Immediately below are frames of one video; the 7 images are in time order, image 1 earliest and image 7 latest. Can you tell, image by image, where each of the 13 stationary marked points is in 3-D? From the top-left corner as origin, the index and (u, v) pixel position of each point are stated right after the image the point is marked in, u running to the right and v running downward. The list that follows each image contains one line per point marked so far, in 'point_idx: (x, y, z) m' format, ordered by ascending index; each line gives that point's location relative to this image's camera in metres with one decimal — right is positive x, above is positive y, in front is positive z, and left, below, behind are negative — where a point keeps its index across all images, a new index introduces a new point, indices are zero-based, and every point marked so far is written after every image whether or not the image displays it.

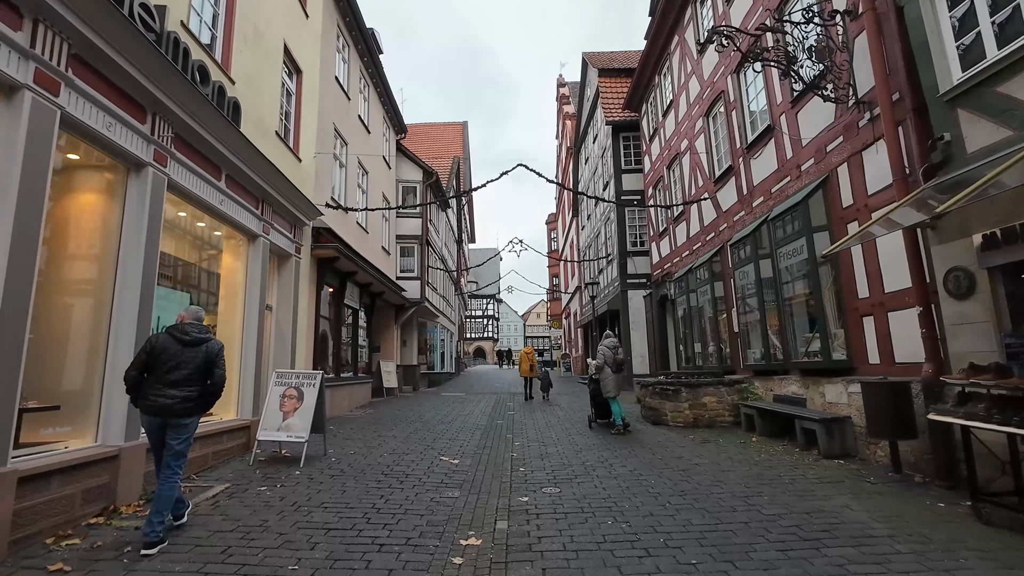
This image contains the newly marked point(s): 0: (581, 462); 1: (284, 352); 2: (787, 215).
0: (+1.0, -2.4, +6.7) m
1: (-4.2, -1.2, +8.9) m
2: (+4.5, +1.2, +7.9) m
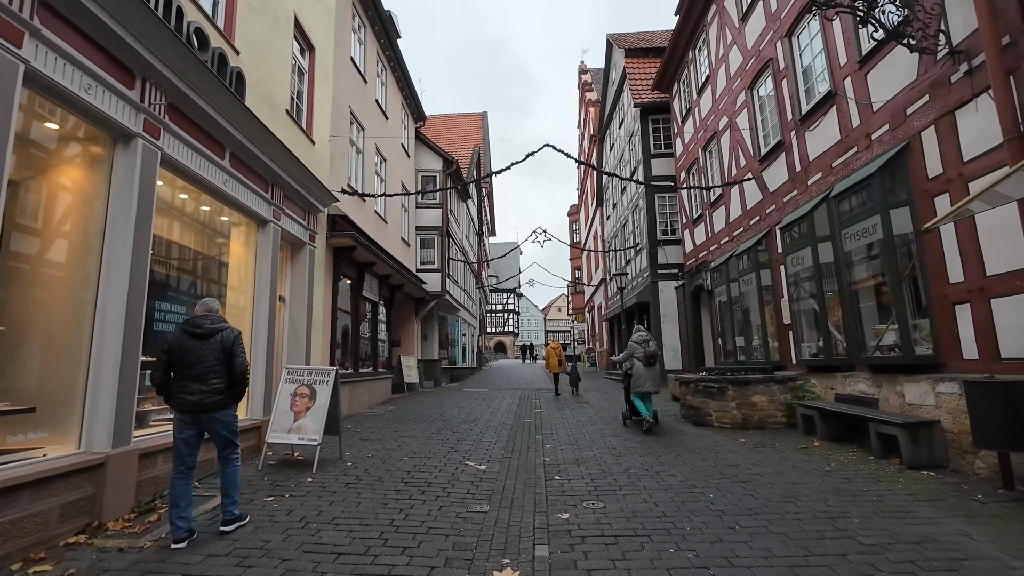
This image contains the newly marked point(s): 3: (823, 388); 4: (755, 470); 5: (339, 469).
0: (+1.4, -2.2, +6.0) m
1: (-3.7, -1.0, +8.4) m
2: (+4.9, +1.4, +7.0) m
3: (+5.1, -1.6, +7.8) m
4: (+2.9, -2.1, +5.7) m
5: (-2.1, -2.2, +5.9) m
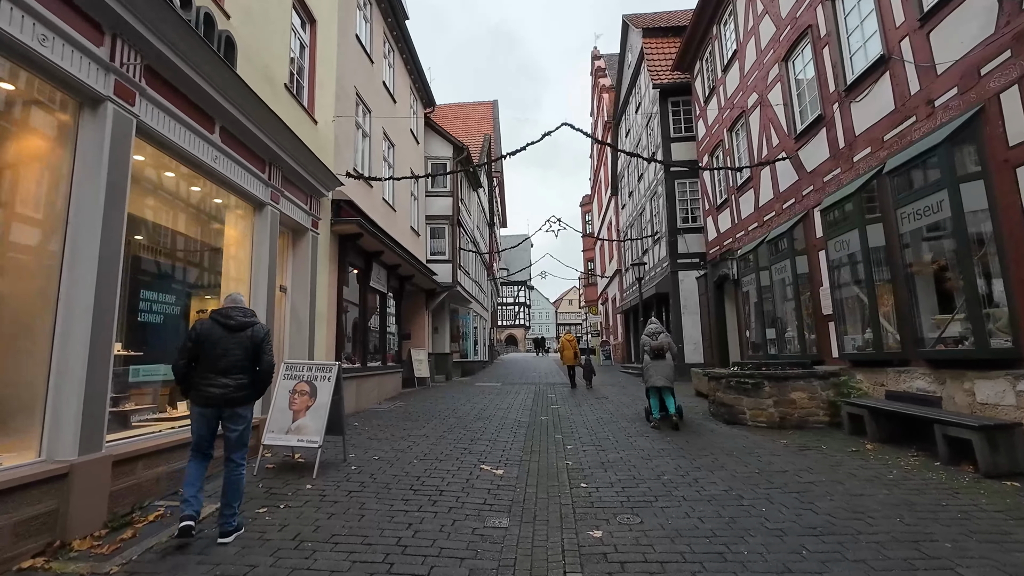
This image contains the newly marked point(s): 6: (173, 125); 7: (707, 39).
0: (+1.6, -2.1, +5.4) m
1: (-3.4, -0.8, +7.9) m
2: (+5.2, +1.6, +6.2) m
3: (+5.3, -1.4, +7.1) m
4: (+3.1, -2.0, +5.0) m
5: (-1.9, -2.1, +5.4) m
6: (-3.4, +1.6, +4.9) m
7: (+5.7, +7.2, +14.0) m
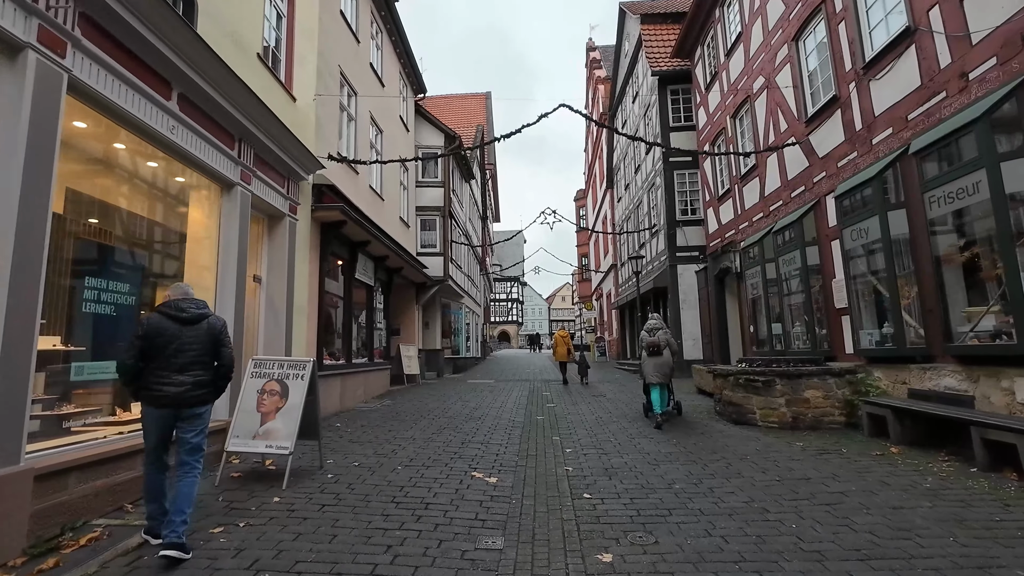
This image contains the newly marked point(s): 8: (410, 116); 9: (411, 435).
0: (+1.5, -2.0, +4.9) m
1: (-3.5, -0.7, +7.2) m
2: (+5.1, +1.7, +5.7) m
3: (+5.2, -1.3, +6.7) m
4: (+3.0, -1.9, +4.5) m
5: (-2.0, -1.9, +4.8) m
6: (-3.5, +1.8, +4.2) m
7: (+5.5, +7.4, +13.5) m
8: (-3.4, +5.8, +16.3) m
9: (-1.5, -2.2, +7.2) m
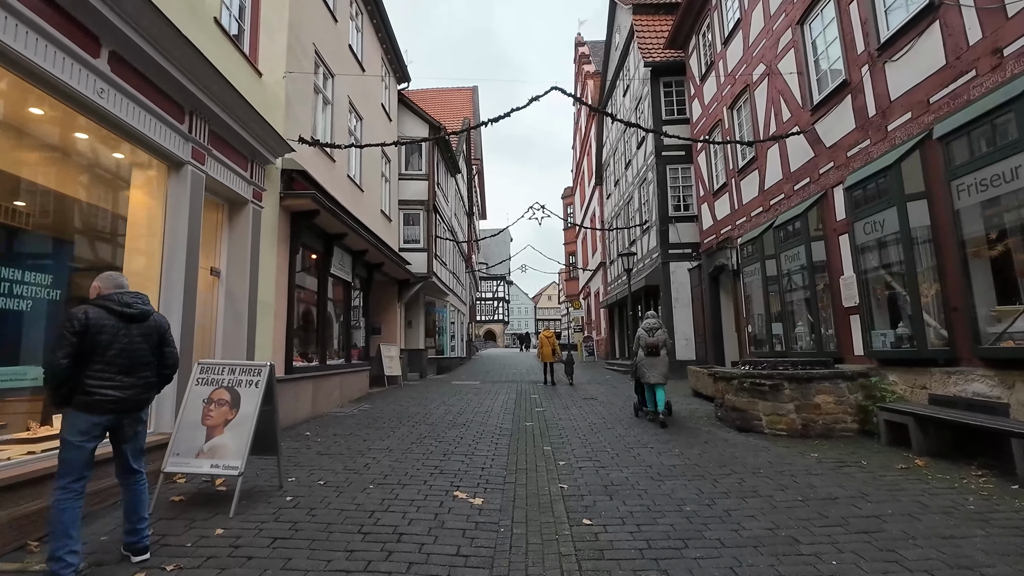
0: (+1.4, -1.9, +4.3) m
1: (-3.7, -0.6, +6.5) m
2: (+5.0, +1.7, +5.2) m
3: (+5.1, -1.3, +6.2) m
4: (+2.9, -1.8, +4.0) m
5: (-2.1, -1.9, +4.1) m
6: (-3.5, +1.8, +3.5) m
7: (+5.2, +7.5, +13.0) m
8: (-3.8, +5.9, +15.6) m
9: (-1.7, -2.1, +6.5) m
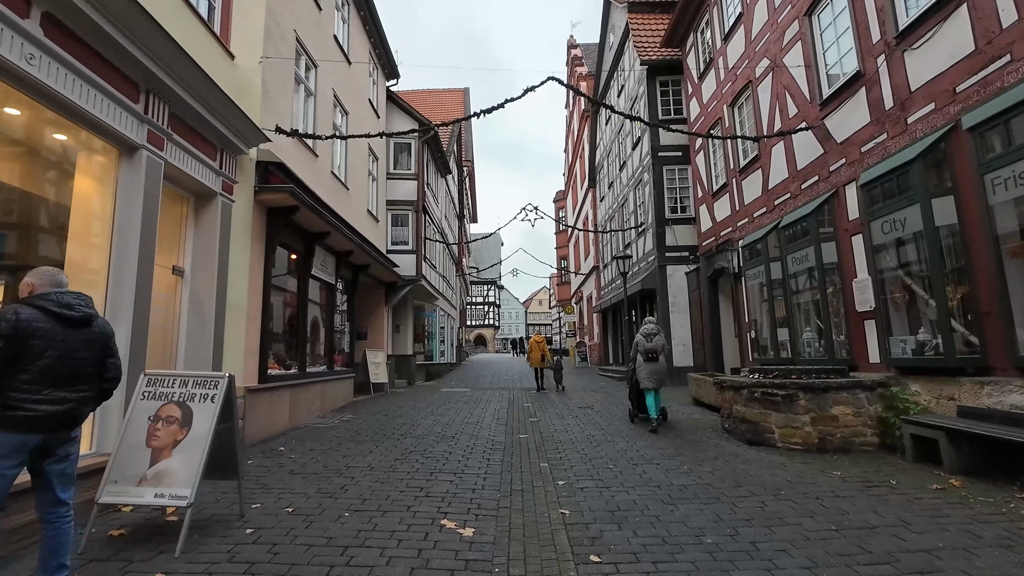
0: (+1.4, -1.9, +3.8) m
1: (-3.7, -0.6, +5.9) m
2: (+4.9, +1.7, +4.8) m
3: (+5.0, -1.3, +5.7) m
4: (+2.9, -1.8, +3.5) m
5: (-2.1, -1.9, +3.5) m
6: (-3.5, +1.9, +2.9) m
7: (+5.0, +7.4, +12.7) m
8: (-4.1, +5.8, +15.0) m
9: (-1.8, -2.1, +5.9) m
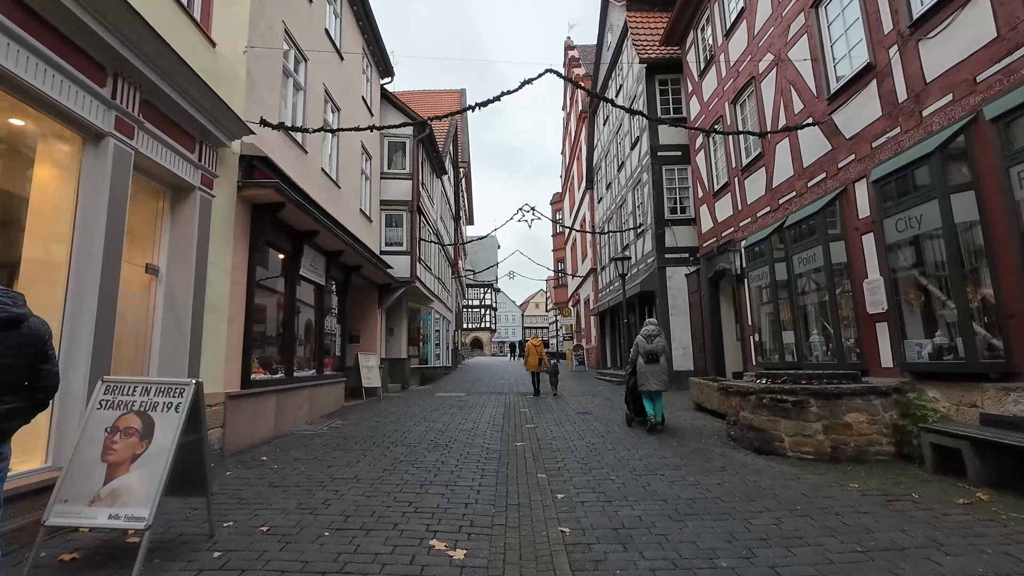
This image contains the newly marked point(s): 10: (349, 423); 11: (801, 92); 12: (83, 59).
0: (+1.4, -1.9, +3.4) m
1: (-3.8, -0.6, +5.5) m
2: (+4.9, +1.7, +4.5) m
3: (+5.0, -1.3, +5.4) m
4: (+2.9, -1.8, +3.2) m
5: (-2.1, -1.9, +3.2) m
6: (-3.6, +1.9, +2.6) m
7: (+4.9, +7.3, +12.4) m
8: (-4.2, +5.8, +14.7) m
9: (-1.8, -2.1, +5.5) m
10: (-3.1, -2.6, +9.2) m
11: (+5.0, +3.3, +8.3) m
12: (-3.7, +2.0, +4.2) m
